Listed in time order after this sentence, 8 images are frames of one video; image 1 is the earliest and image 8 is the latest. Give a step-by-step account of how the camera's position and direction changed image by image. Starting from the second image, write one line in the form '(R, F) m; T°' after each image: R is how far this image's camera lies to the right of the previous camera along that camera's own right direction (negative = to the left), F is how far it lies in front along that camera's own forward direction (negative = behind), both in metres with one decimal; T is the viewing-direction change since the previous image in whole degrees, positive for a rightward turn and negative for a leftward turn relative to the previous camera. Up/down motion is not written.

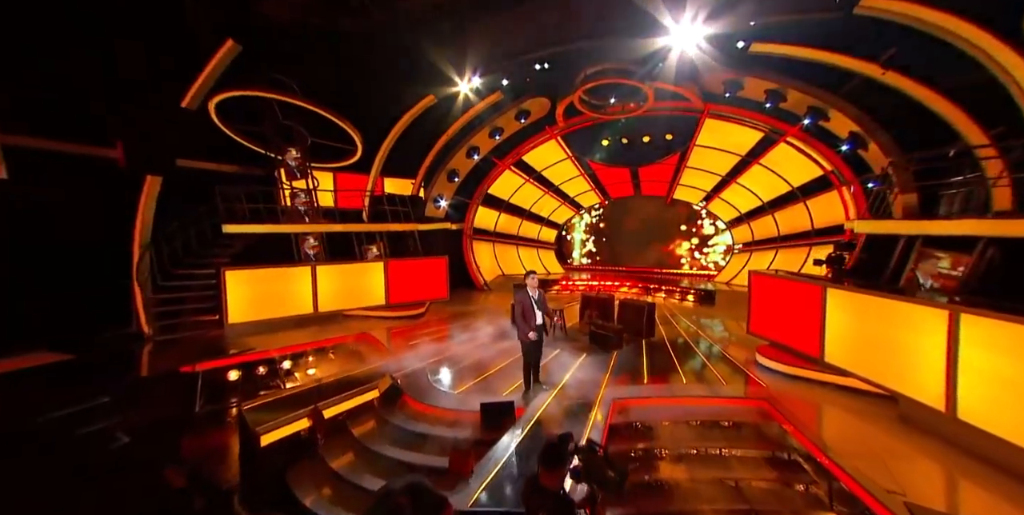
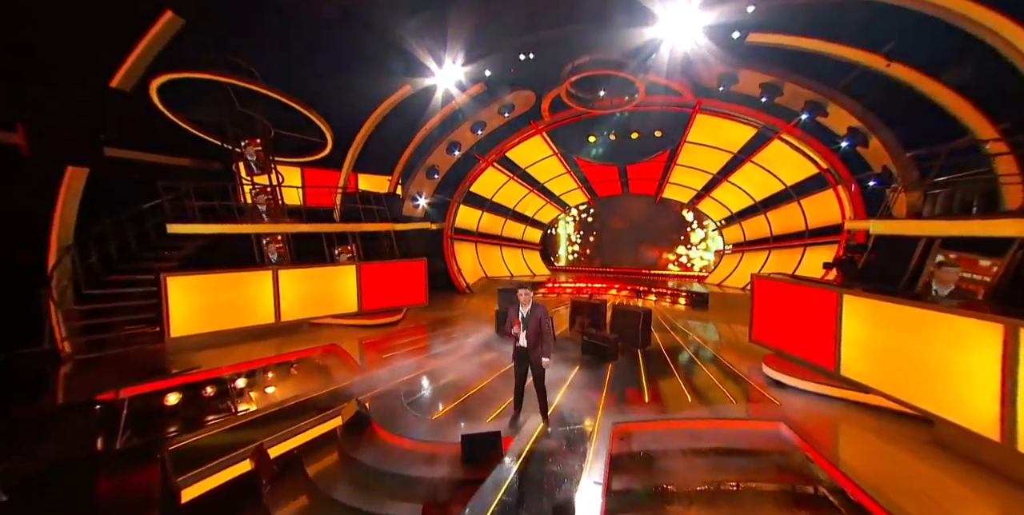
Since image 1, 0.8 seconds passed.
(0.0, +0.7) m; +2°
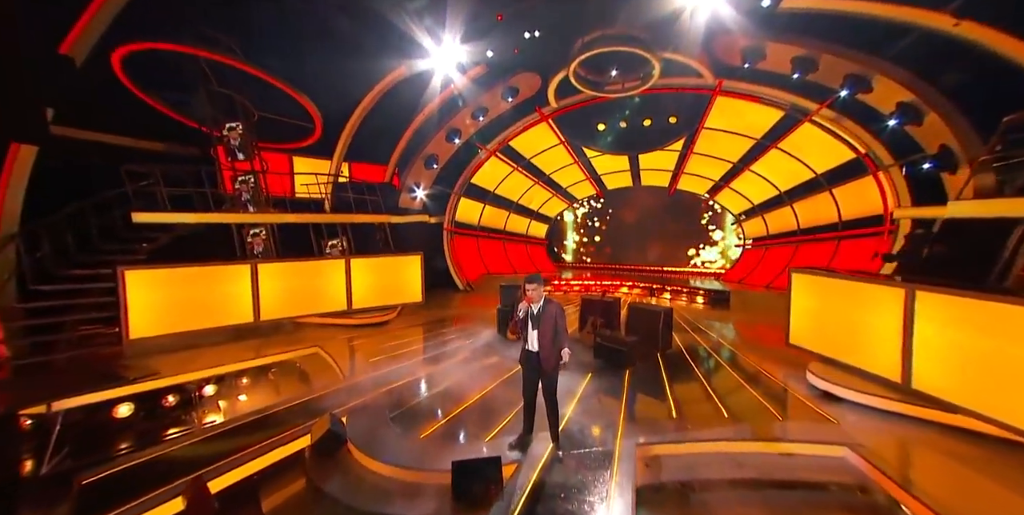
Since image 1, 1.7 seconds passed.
(0.0, +0.8) m; -1°
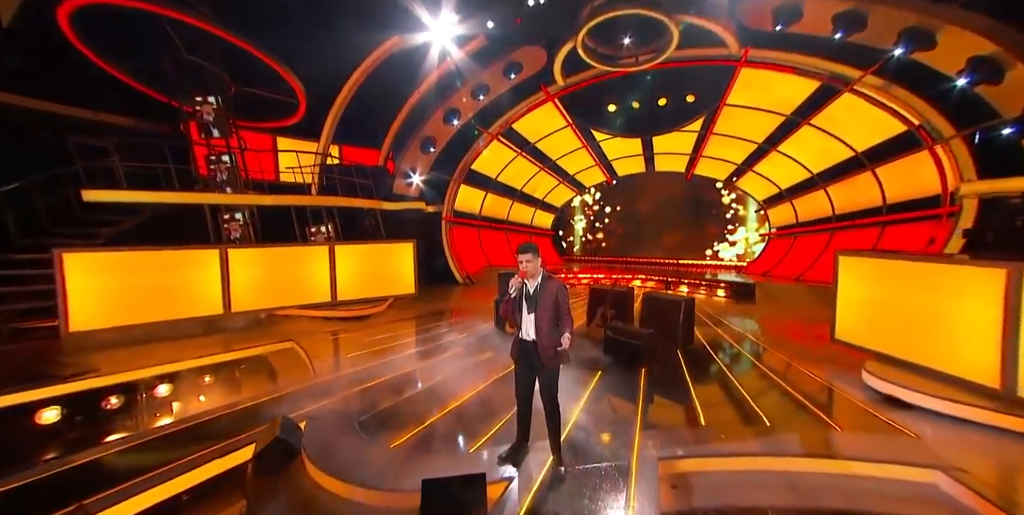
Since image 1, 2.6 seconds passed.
(+0.2, +0.9) m; -1°
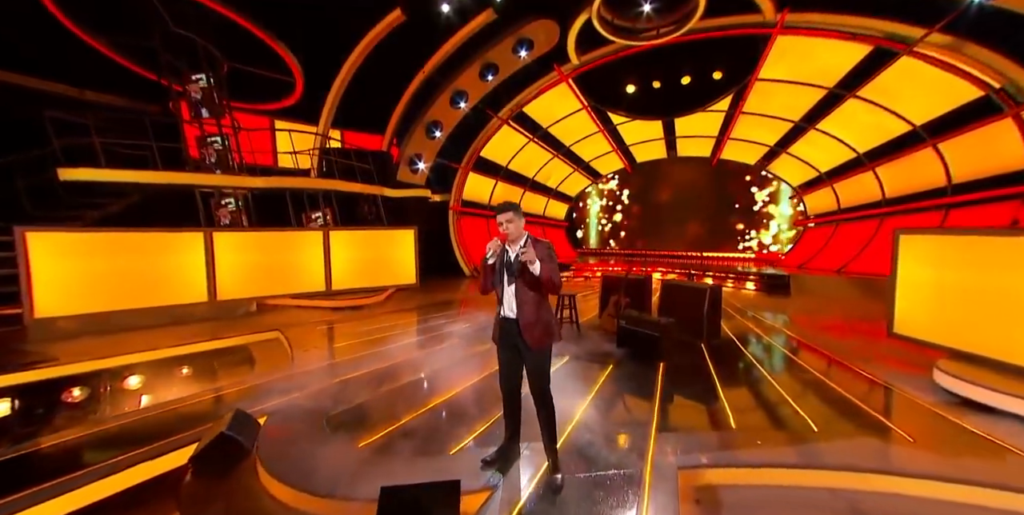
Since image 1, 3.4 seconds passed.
(+0.2, +0.7) m; -3°
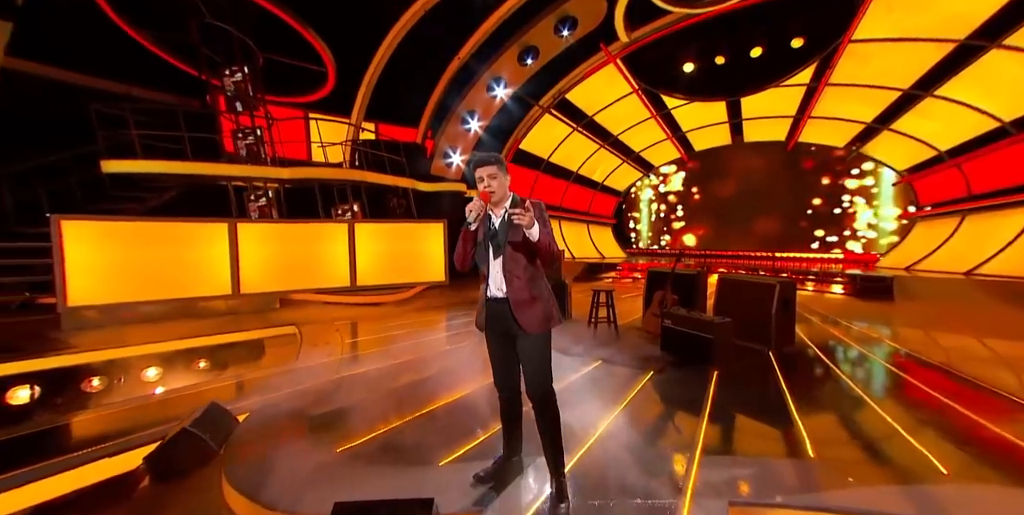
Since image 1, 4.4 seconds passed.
(+0.1, +0.8) m; -7°
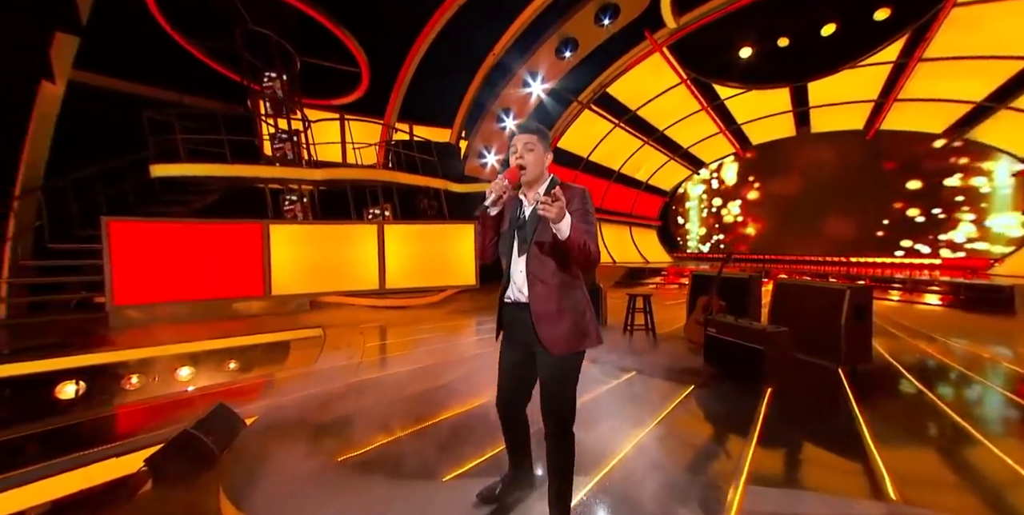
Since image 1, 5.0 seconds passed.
(+0.1, +0.5) m; -6°
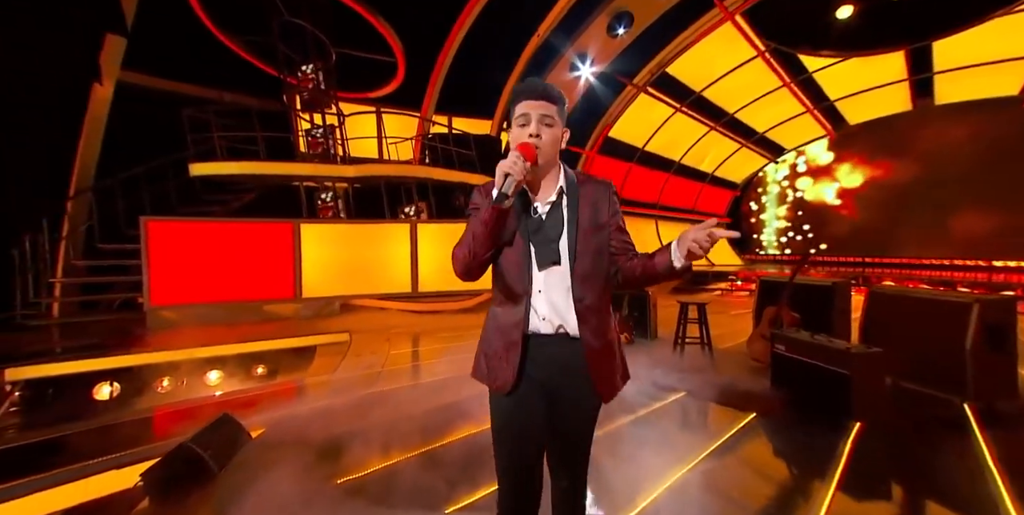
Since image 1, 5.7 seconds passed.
(0.0, +0.8) m; -8°
